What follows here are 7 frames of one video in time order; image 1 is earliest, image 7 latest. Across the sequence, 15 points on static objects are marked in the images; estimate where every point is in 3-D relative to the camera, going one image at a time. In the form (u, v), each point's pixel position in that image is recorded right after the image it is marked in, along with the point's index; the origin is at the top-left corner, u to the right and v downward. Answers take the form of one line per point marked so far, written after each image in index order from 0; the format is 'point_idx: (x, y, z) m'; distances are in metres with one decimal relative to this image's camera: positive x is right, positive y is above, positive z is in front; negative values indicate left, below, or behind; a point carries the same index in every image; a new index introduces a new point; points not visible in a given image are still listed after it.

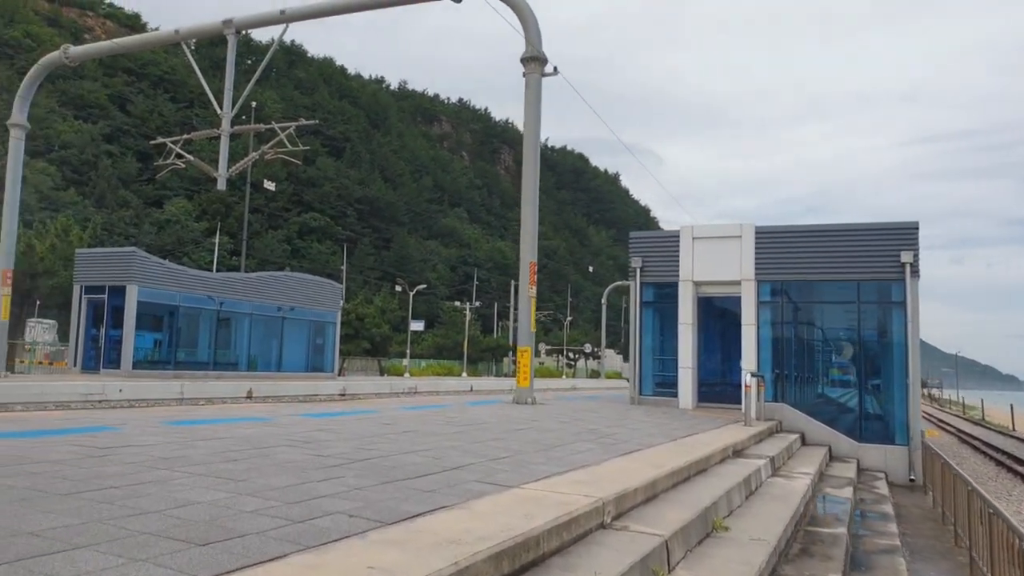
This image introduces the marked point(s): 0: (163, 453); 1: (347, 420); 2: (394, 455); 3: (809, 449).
0: (-2.4, -1.2, +5.6) m
1: (-2.0, -1.6, +9.8) m
2: (-0.9, -1.3, +6.4) m
3: (+5.2, -2.8, +14.2) m
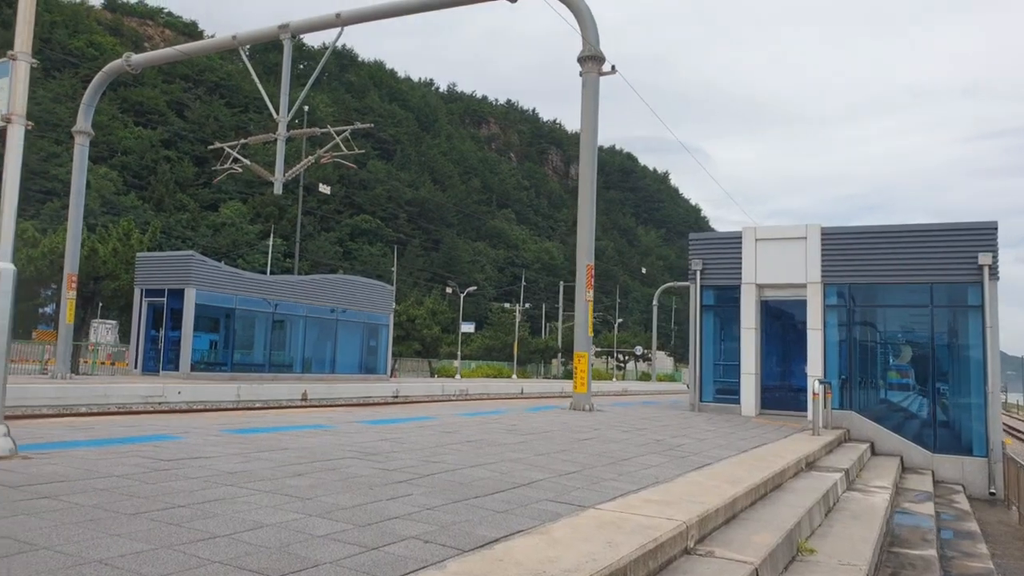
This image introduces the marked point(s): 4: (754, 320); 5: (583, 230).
0: (-1.9, -1.2, +5.5) m
1: (-1.3, -1.7, +9.7) m
2: (-0.4, -1.4, +6.1) m
3: (+6.2, -2.9, +13.6) m
4: (+4.9, -0.6, +16.4) m
5: (+1.3, +1.1, +15.0) m
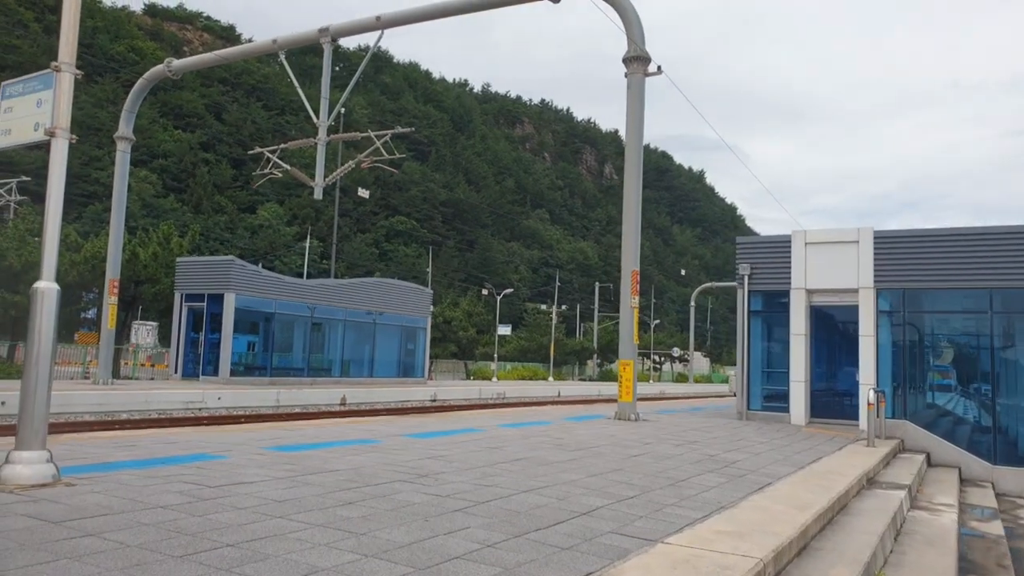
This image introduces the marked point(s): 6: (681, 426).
0: (-1.5, -1.3, +5.3) m
1: (-0.7, -1.8, +9.4) m
2: (0.0, -1.5, +5.9) m
3: (+6.9, -3.0, +13.1) m
4: (+5.7, -0.7, +15.9) m
5: (+2.1, +1.0, +14.6) m
6: (+3.0, -2.4, +14.1) m
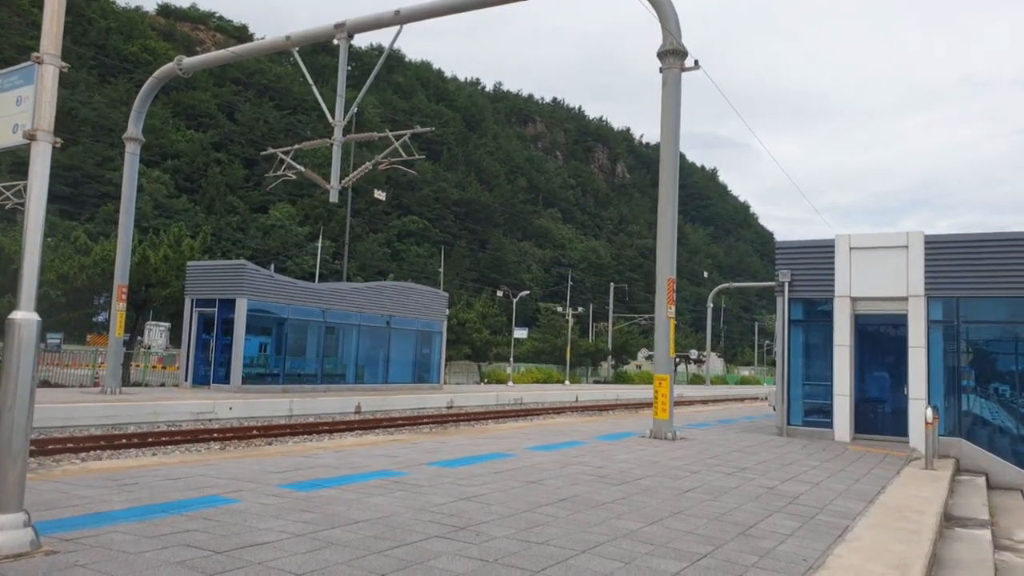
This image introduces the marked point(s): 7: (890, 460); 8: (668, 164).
0: (-1.2, -1.5, +4.4) m
1: (-0.3, -2.0, +8.6) m
2: (+0.4, -1.7, +5.0) m
3: (+7.4, -3.1, +12.1) m
4: (+6.2, -0.9, +14.9) m
5: (+2.6, +0.8, +13.7) m
6: (+3.4, -2.6, +13.2) m
7: (+5.8, -2.7, +12.5) m
8: (+2.7, +2.1, +13.9) m
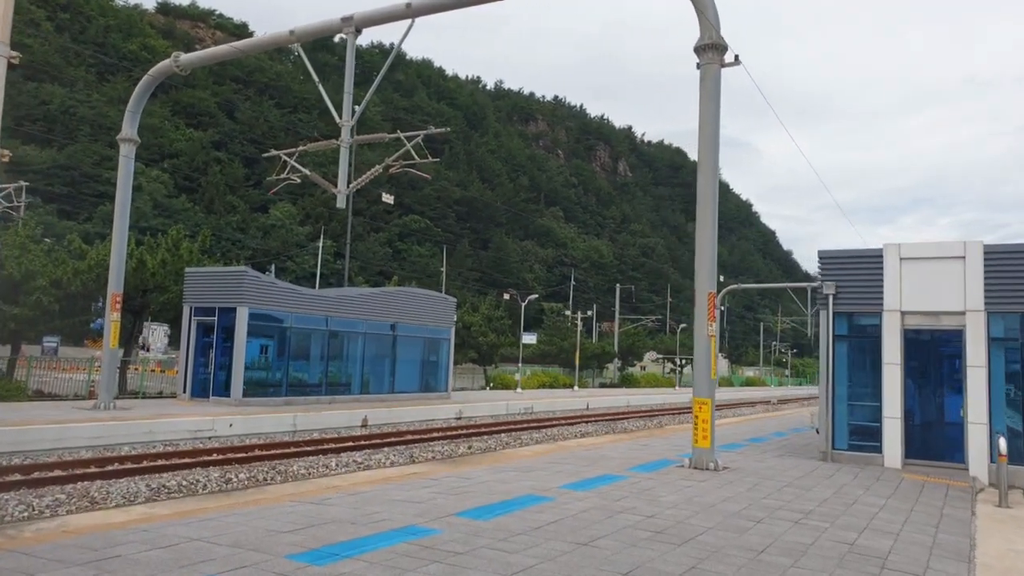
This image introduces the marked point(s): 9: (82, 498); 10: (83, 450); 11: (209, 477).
0: (-0.8, -1.8, +3.3) m
1: (+0.1, -2.2, +7.4) m
2: (+0.8, -1.9, +3.9) m
3: (+7.8, -3.4, +11.0) m
4: (+6.6, -1.1, +13.8) m
5: (+3.0, +0.6, +12.6) m
6: (+3.8, -2.8, +12.1) m
7: (+6.2, -2.9, +11.4) m
8: (+3.1, +1.9, +12.8) m
9: (-6.0, -2.9, +11.3) m
10: (-8.3, -3.1, +15.7) m
11: (-5.0, -3.1, +13.3) m
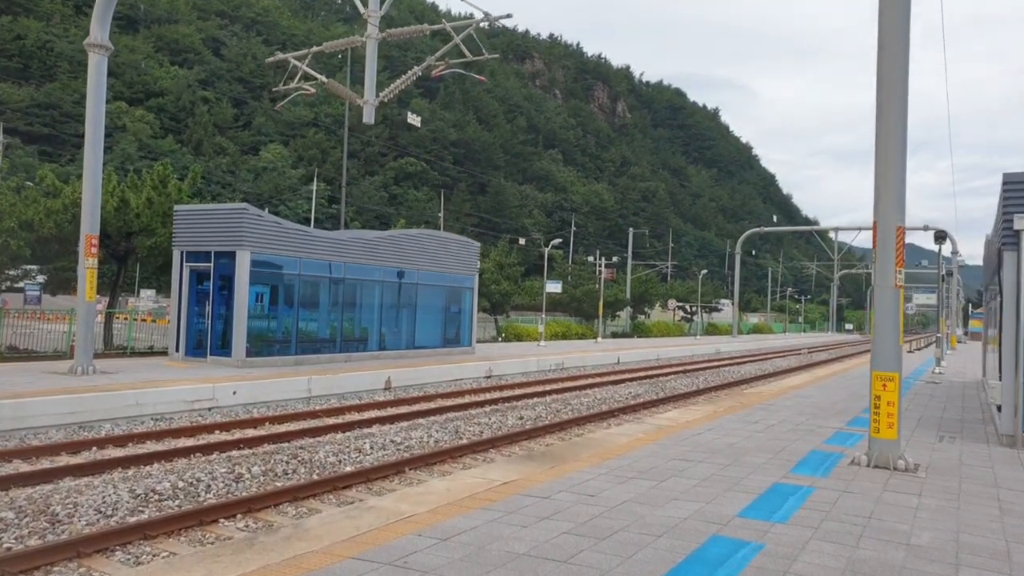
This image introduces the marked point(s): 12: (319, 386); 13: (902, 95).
0: (+0.6, -1.6, 0.0) m
1: (+1.4, -1.8, +4.2) m
2: (+2.2, -1.8, +0.6) m
3: (+9.1, -2.7, +7.9) m
4: (+7.9, -0.3, +10.5) m
5: (+4.3, +1.3, +9.1) m
6: (+5.1, -2.1, +8.9) m
7: (+7.5, -2.2, +8.2) m
8: (+4.3, +2.6, +9.2) m
9: (-4.7, -2.2, +8.0) m
10: (-7.0, -2.2, +12.4) m
11: (-3.7, -2.3, +10.0) m
12: (-4.2, -2.1, +17.4) m
13: (+4.4, +2.2, +9.1) m
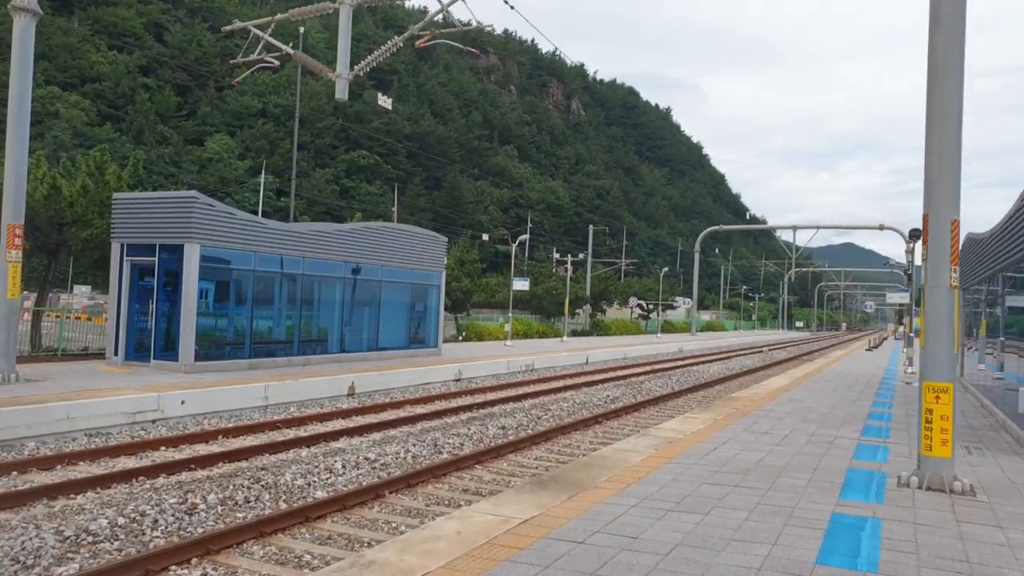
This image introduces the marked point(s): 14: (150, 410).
0: (+1.2, -1.7, -1.2) m
1: (+1.8, -1.8, +3.0) m
2: (+2.8, -1.8, -0.6) m
3: (+9.2, -2.7, +7.1) m
4: (+7.8, -0.3, +9.7) m
5: (+4.3, +1.3, +8.1) m
6: (+5.2, -2.1, +7.9) m
7: (+7.6, -2.2, +7.4) m
8: (+4.4, +2.6, +8.2) m
9: (-4.5, -2.2, +6.4) m
10: (-7.1, -2.1, +10.6) m
11: (-3.6, -2.2, +8.4) m
12: (-4.6, -2.0, +15.8) m
13: (+4.5, +2.2, +8.0) m
14: (-6.0, -2.0, +13.5) m
